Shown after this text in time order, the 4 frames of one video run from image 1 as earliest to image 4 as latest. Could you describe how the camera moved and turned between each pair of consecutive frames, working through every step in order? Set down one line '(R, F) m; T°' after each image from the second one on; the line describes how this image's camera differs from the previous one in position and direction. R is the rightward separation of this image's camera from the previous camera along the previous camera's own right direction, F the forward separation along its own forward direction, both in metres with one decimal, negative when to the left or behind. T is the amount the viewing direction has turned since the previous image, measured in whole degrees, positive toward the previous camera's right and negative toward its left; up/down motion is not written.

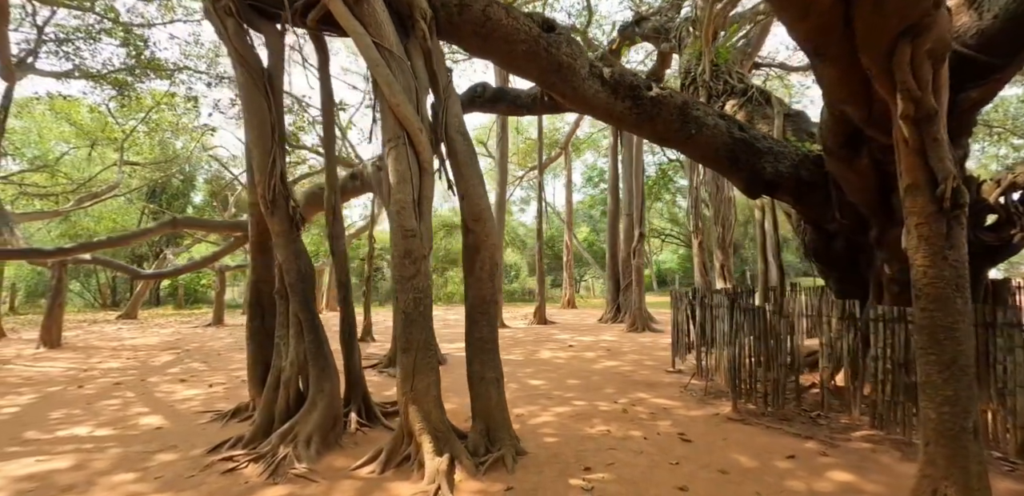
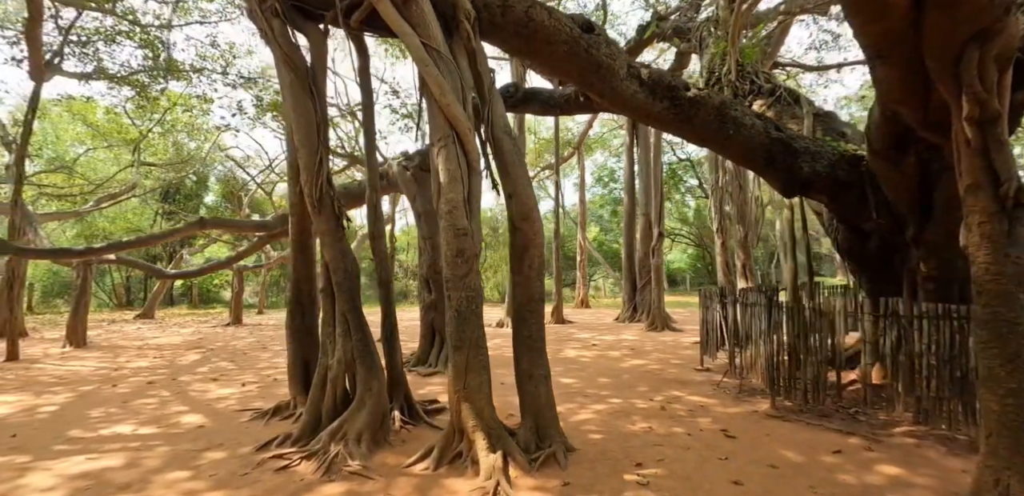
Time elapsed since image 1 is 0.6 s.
(-0.4, 0.0) m; 0°
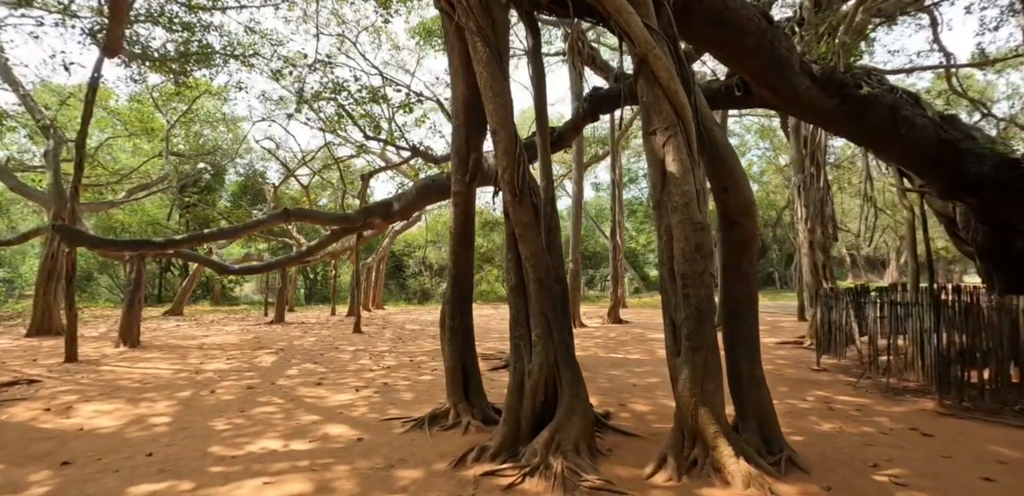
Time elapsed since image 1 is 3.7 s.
(-1.9, +0.3) m; +5°
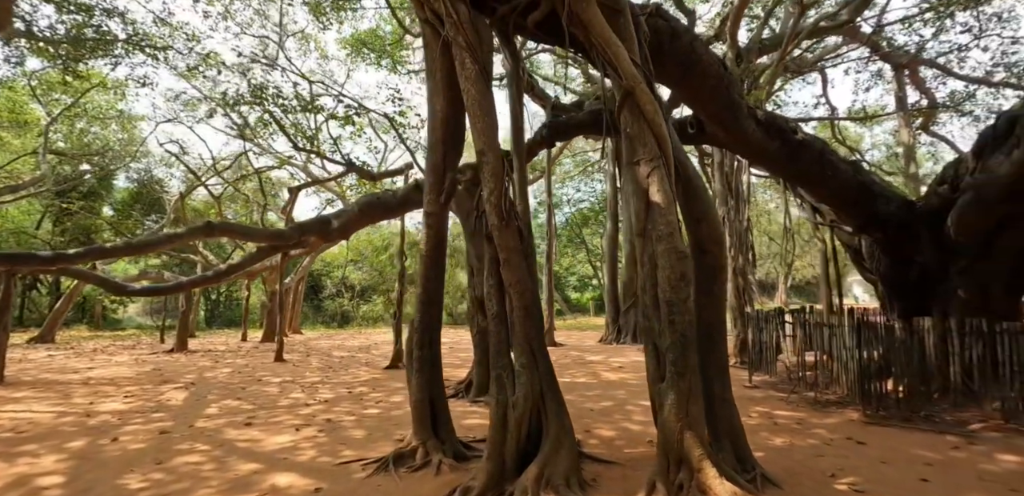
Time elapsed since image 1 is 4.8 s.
(-0.6, +0.2) m; +11°
